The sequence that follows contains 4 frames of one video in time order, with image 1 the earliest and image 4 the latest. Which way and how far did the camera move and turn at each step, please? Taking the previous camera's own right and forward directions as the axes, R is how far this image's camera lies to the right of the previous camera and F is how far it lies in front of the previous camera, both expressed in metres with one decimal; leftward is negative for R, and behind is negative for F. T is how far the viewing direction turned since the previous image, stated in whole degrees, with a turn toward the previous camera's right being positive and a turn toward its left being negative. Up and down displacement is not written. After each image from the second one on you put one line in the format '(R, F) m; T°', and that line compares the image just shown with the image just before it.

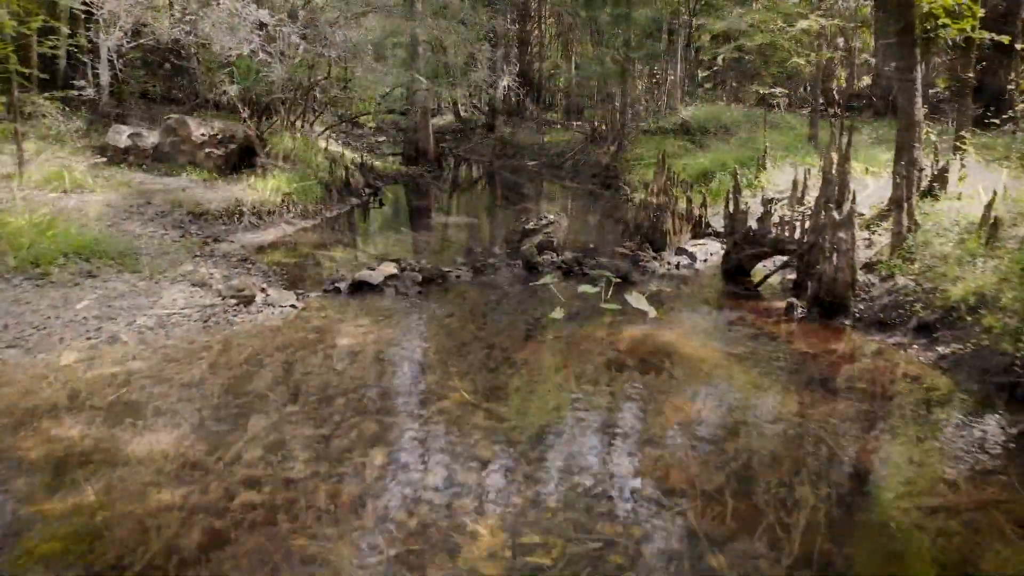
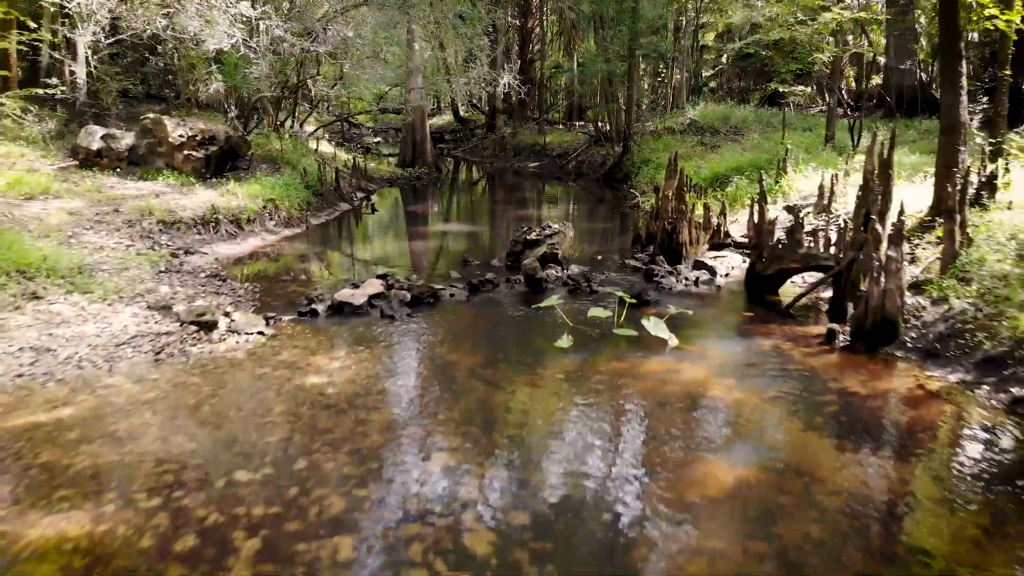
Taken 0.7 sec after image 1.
(0.0, +1.1) m; 0°
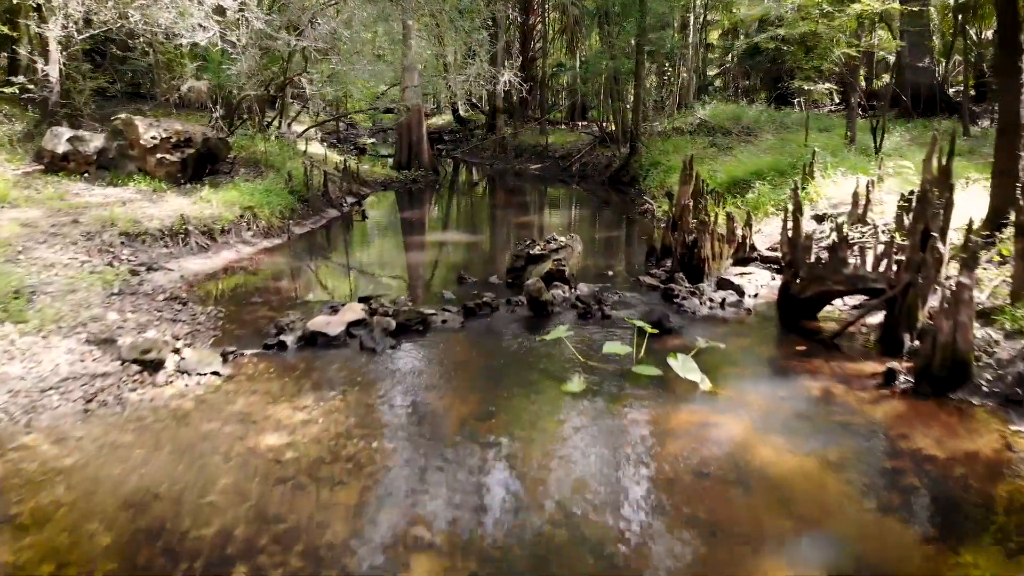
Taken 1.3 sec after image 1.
(0.0, +1.2) m; 0°
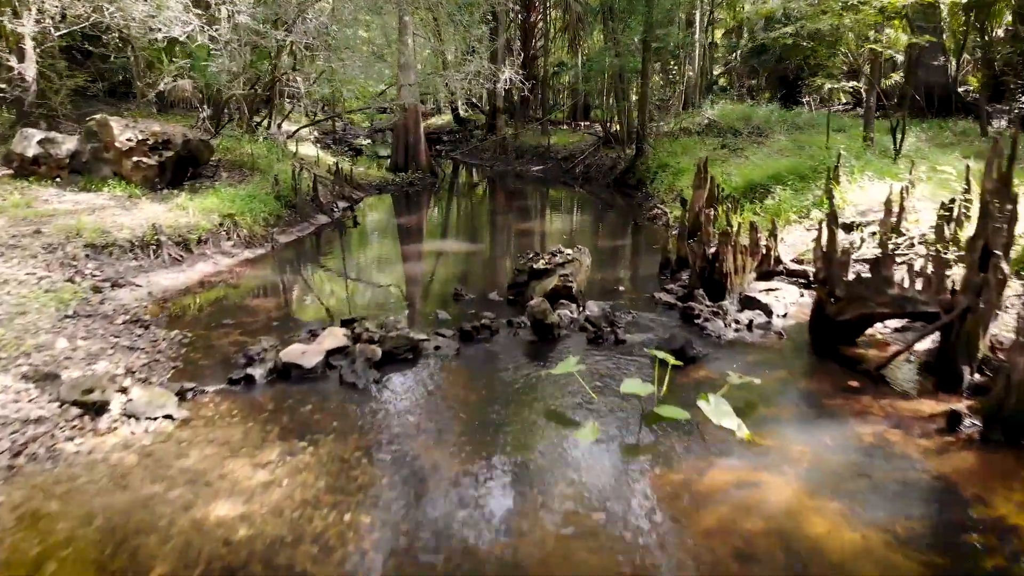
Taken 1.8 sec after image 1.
(0.0, +0.9) m; 0°
